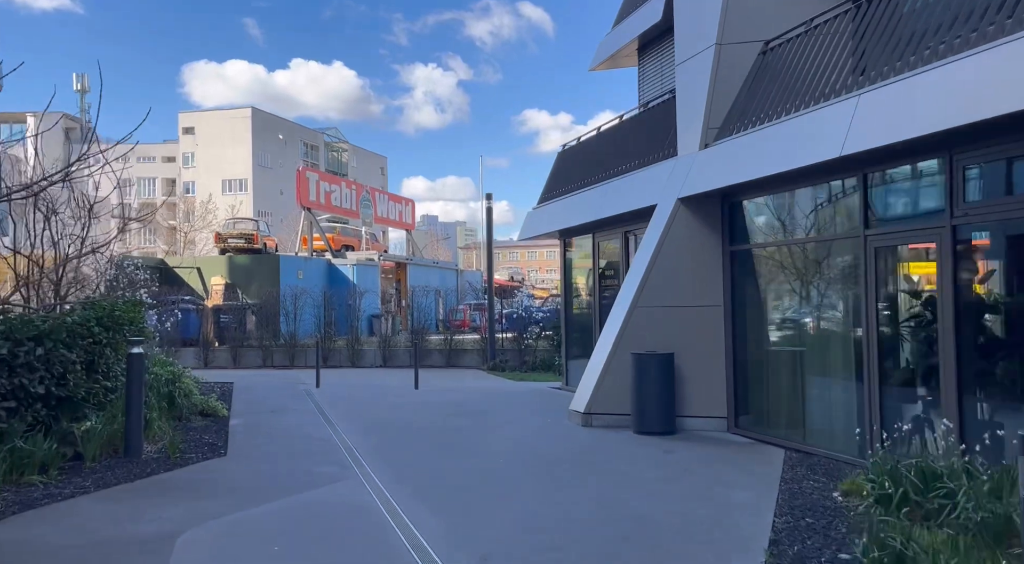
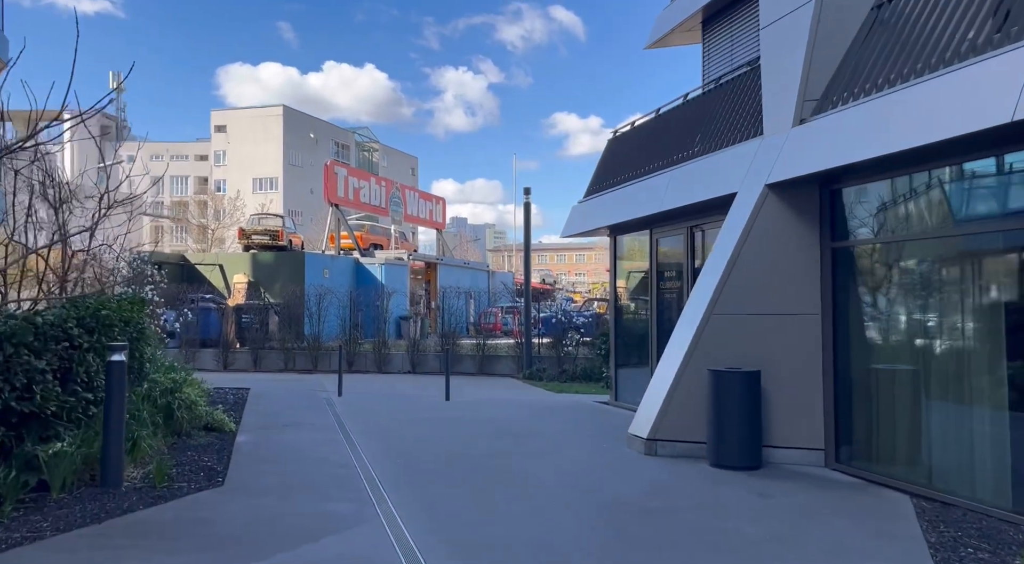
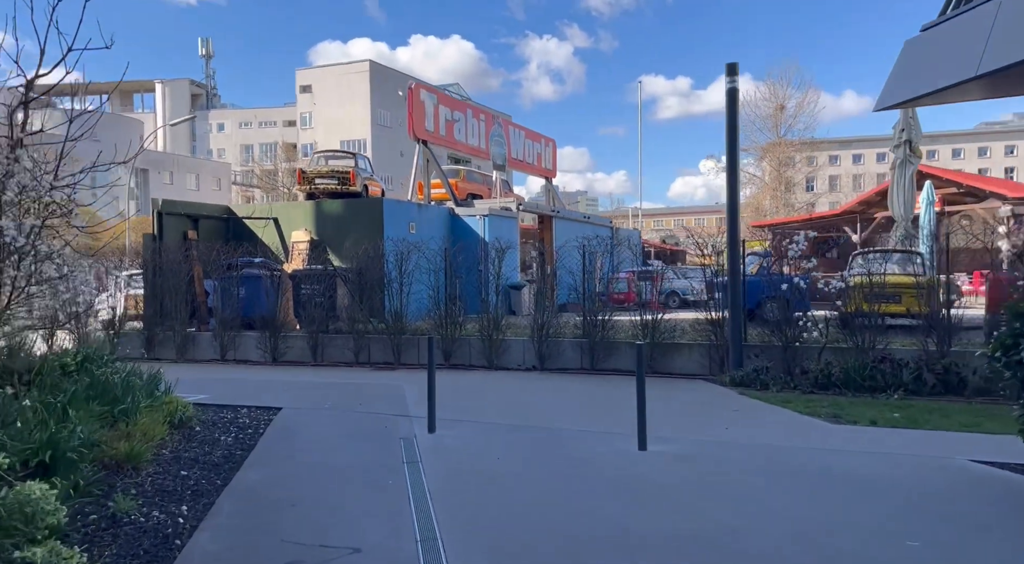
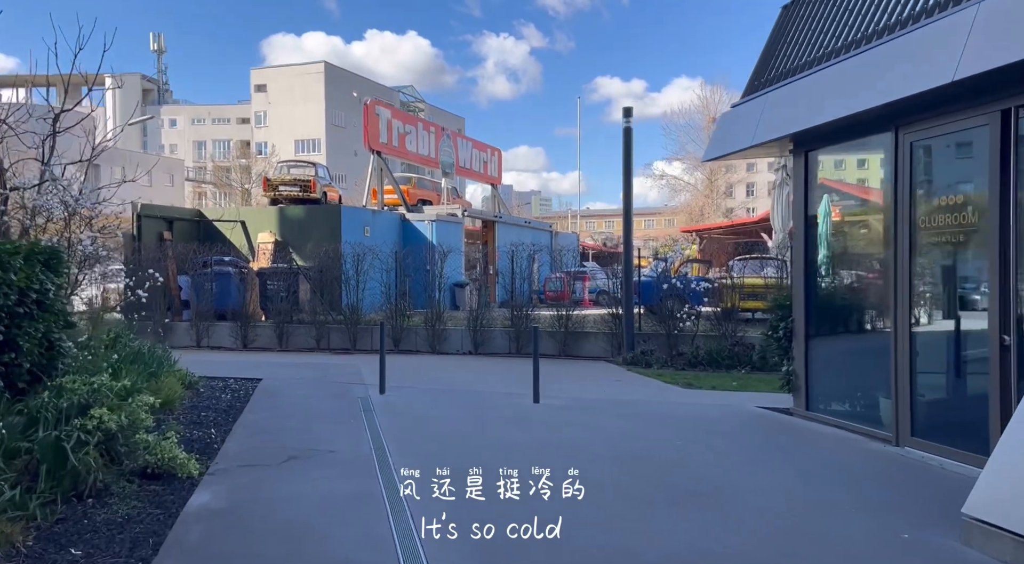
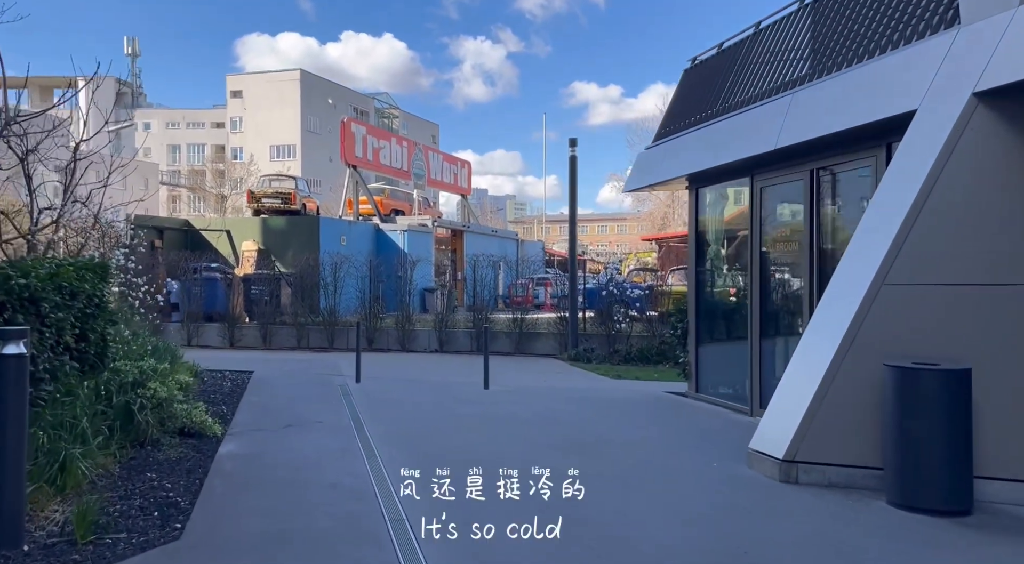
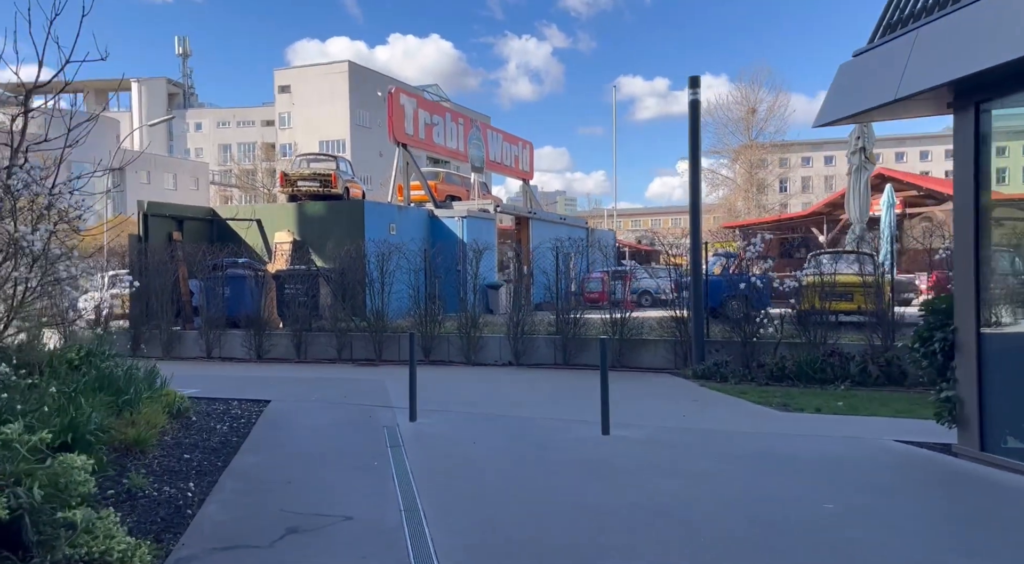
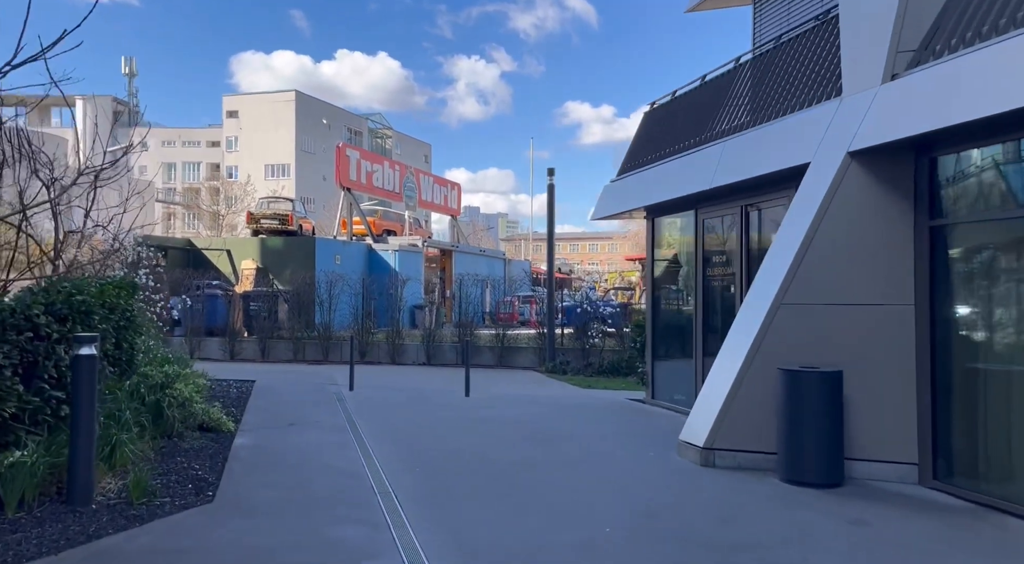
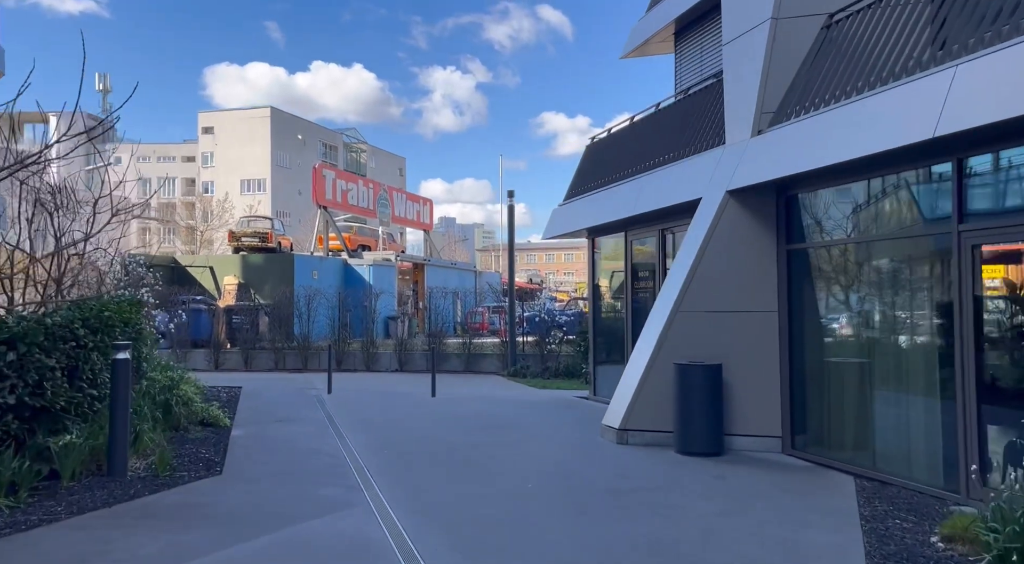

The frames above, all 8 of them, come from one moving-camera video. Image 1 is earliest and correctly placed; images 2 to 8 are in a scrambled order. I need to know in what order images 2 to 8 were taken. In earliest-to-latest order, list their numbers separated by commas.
8, 2, 7, 5, 4, 6, 3
